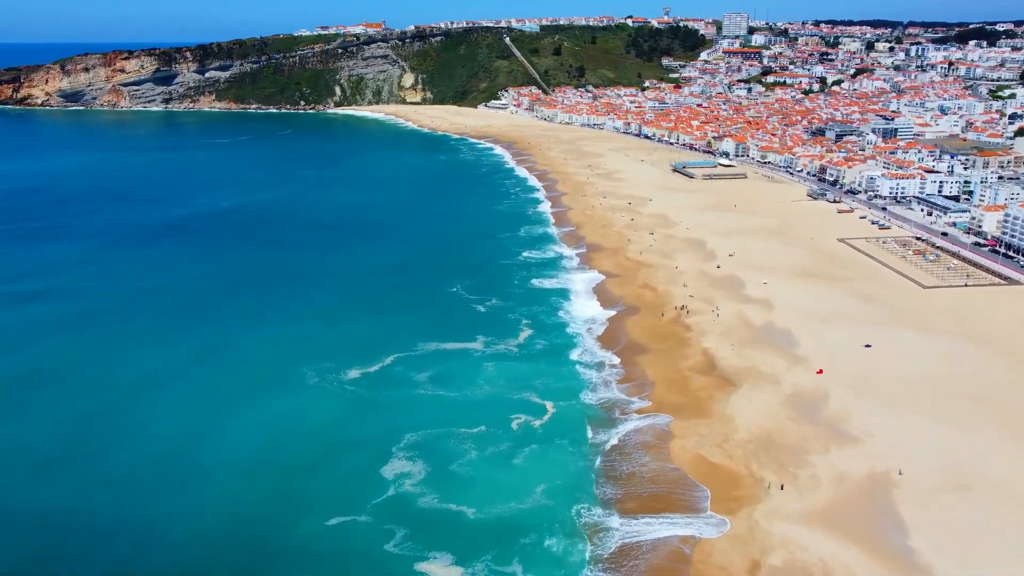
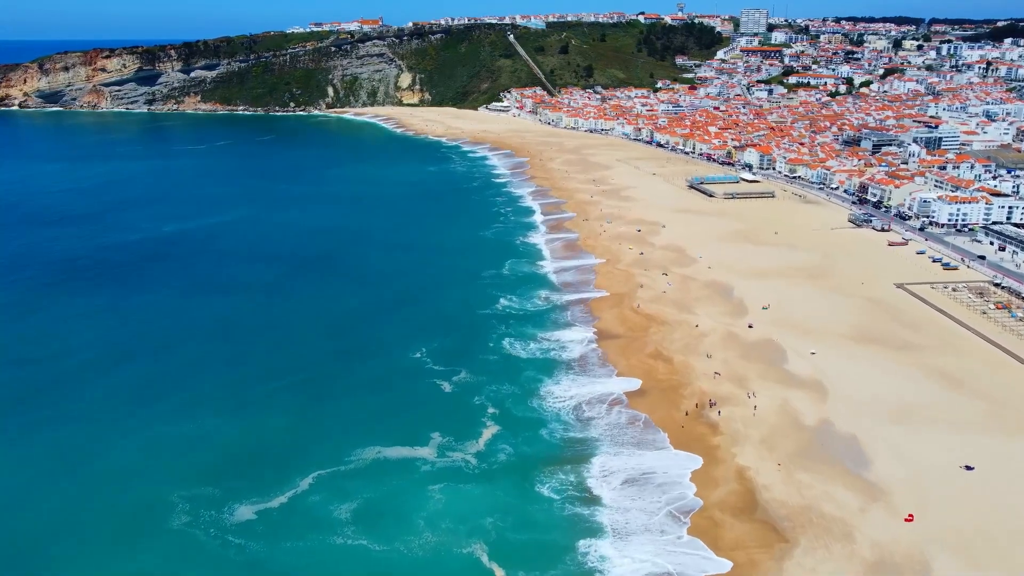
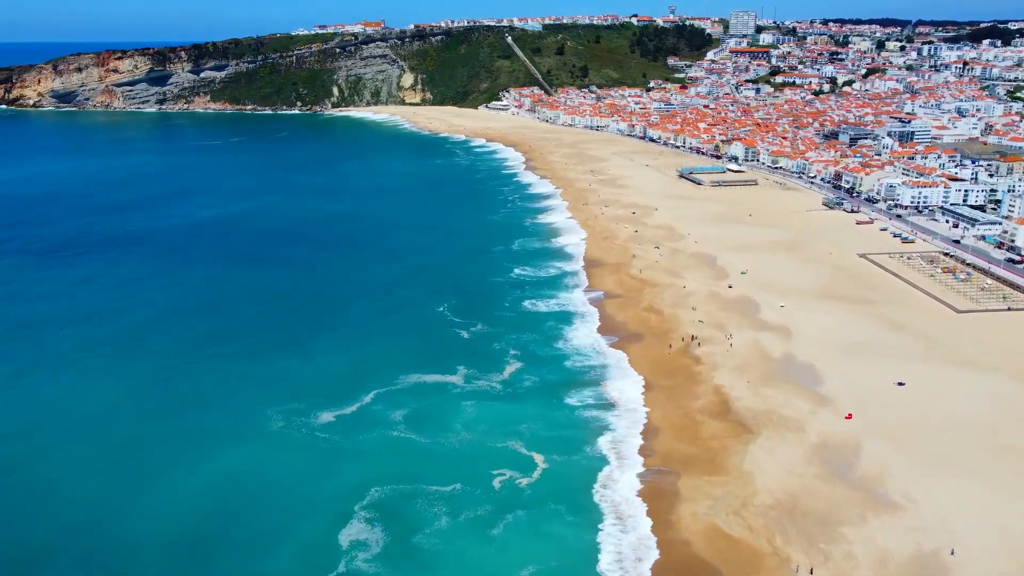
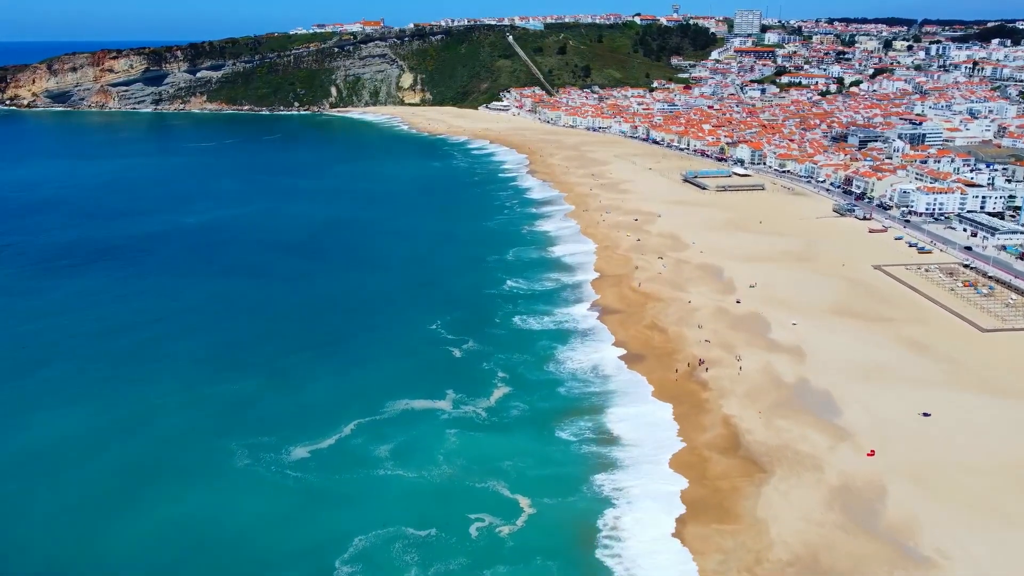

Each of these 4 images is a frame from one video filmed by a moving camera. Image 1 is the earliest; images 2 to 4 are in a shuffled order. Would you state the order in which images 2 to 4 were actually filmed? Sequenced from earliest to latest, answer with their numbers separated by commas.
3, 4, 2
